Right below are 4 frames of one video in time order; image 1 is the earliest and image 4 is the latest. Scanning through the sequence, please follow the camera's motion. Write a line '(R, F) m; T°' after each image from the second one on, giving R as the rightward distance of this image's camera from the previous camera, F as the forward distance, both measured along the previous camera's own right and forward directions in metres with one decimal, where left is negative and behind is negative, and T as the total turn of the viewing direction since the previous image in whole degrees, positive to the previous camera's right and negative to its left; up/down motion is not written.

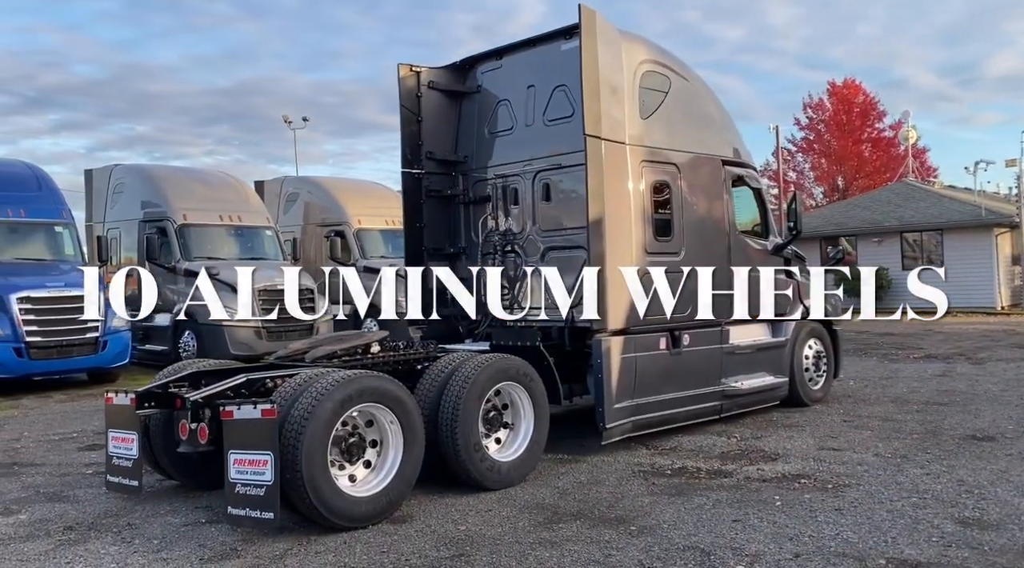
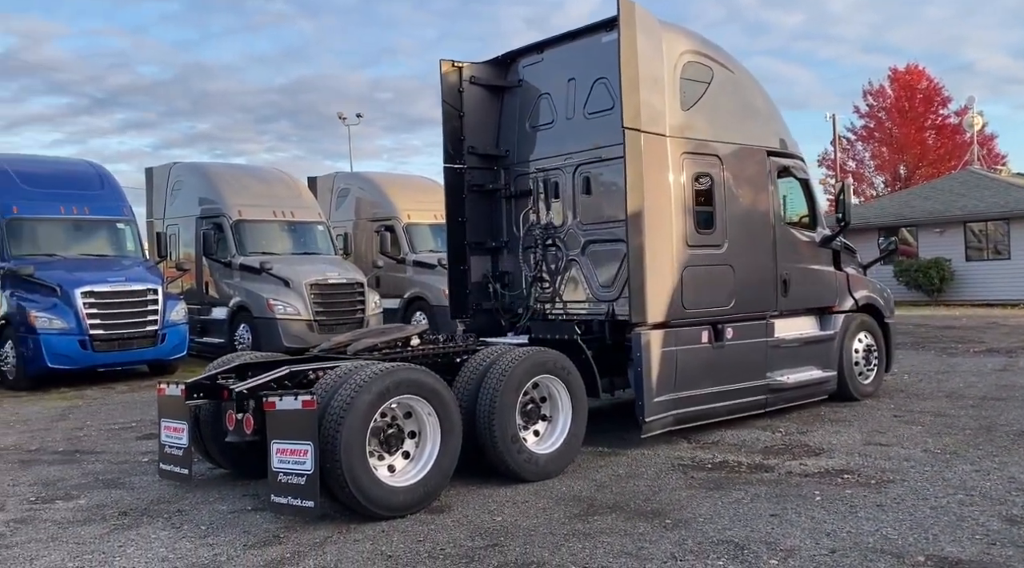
(+0.1, 0.0) m; -4°
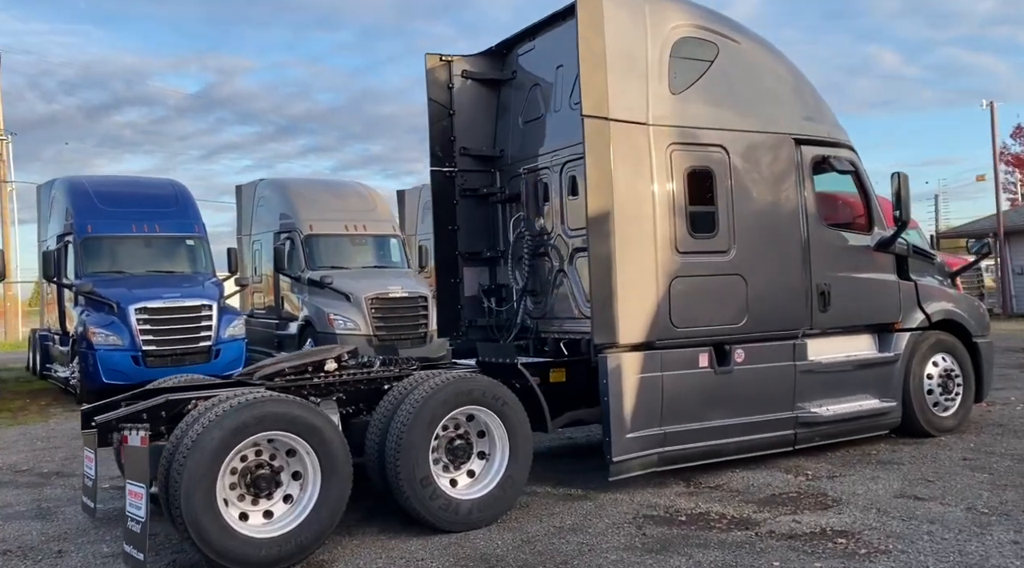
(+1.4, +1.0) m; -10°
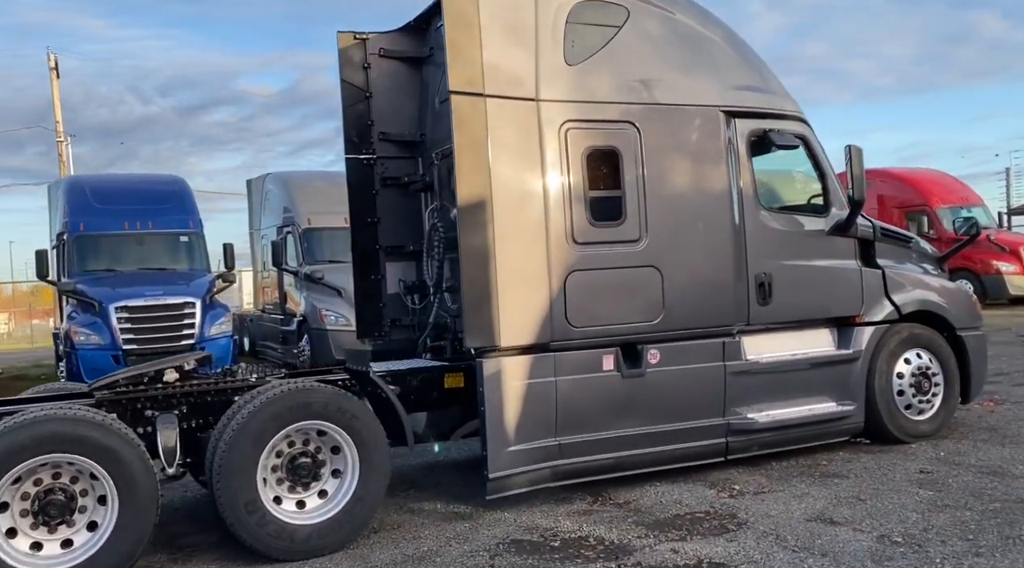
(+1.2, +0.6) m; -5°
